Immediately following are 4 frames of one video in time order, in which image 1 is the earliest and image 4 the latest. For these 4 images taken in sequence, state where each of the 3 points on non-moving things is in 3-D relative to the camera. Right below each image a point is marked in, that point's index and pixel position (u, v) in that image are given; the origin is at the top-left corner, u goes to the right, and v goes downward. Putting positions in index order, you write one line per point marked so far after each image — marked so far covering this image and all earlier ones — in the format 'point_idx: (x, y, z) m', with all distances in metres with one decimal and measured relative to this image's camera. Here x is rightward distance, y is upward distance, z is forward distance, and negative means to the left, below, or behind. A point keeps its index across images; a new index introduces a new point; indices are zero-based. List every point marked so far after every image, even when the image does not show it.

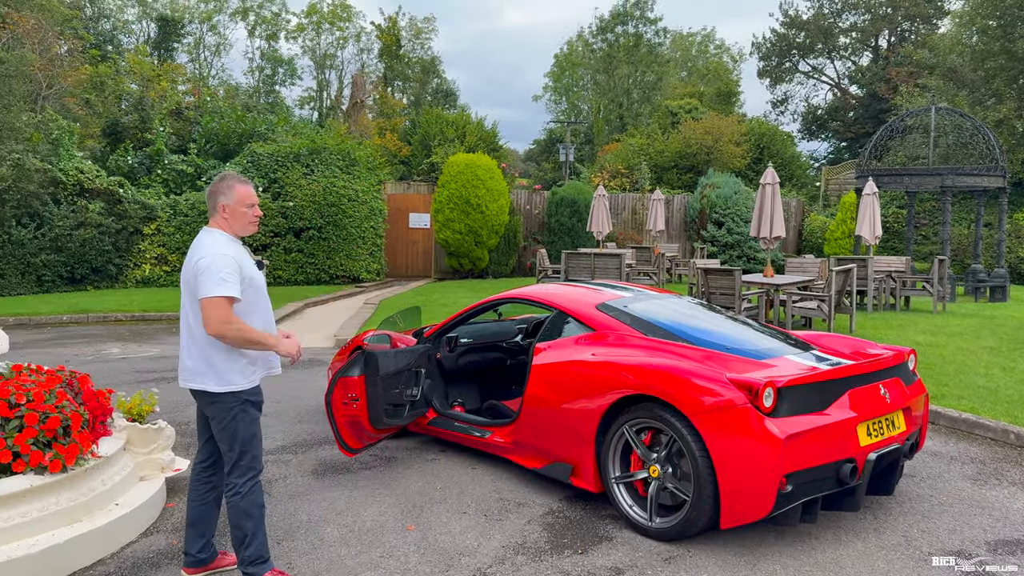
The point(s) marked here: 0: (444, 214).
0: (-1.5, +1.7, +18.3) m
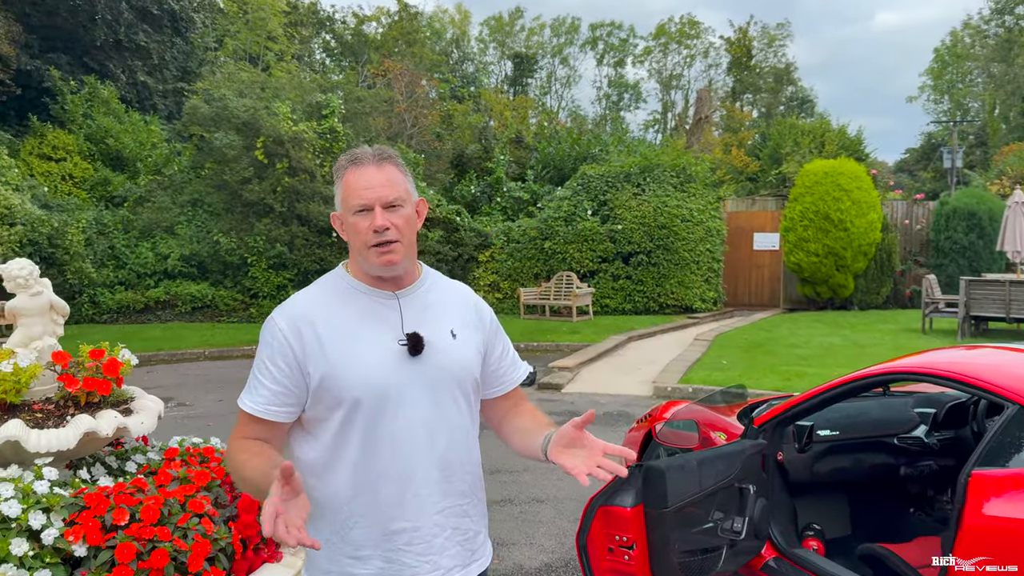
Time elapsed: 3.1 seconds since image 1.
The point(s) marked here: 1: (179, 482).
0: (+5.4, +1.0, +15.6) m
1: (-1.2, -0.7, +2.9) m
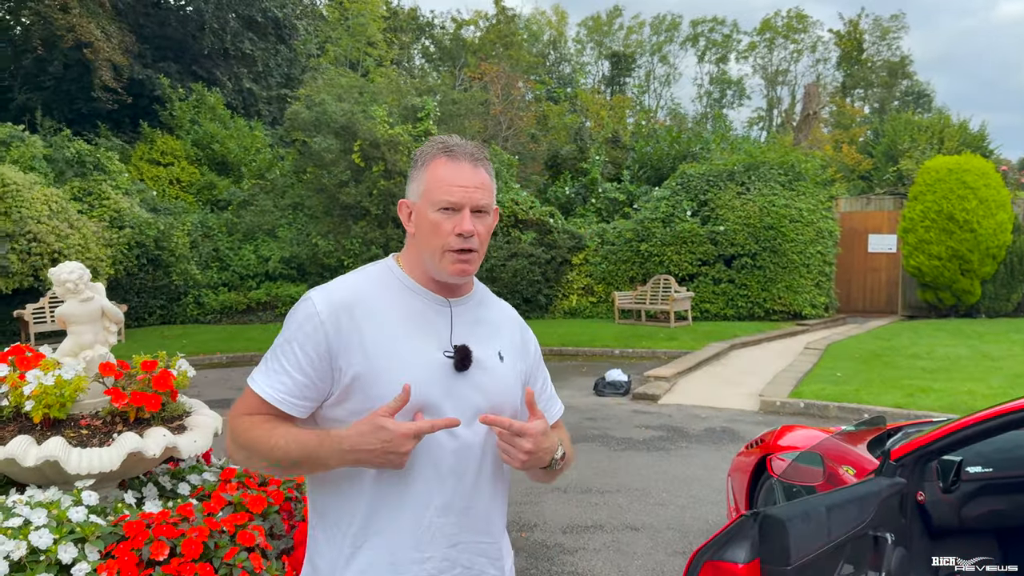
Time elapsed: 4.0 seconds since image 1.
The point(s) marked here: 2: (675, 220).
0: (+7.1, +0.9, +14.5) m
1: (-0.9, -0.7, +2.6) m
2: (+3.0, +1.2, +15.3) m
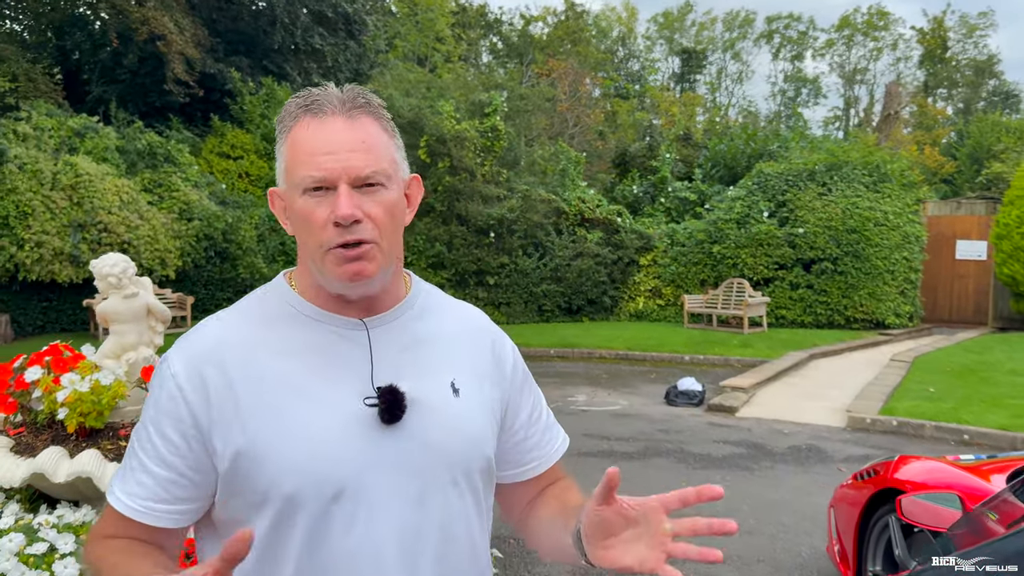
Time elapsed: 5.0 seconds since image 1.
0: (+8.2, +0.8, +13.6) m
1: (-0.6, -0.7, +2.3) m
2: (+4.2, +1.2, +14.7) m
